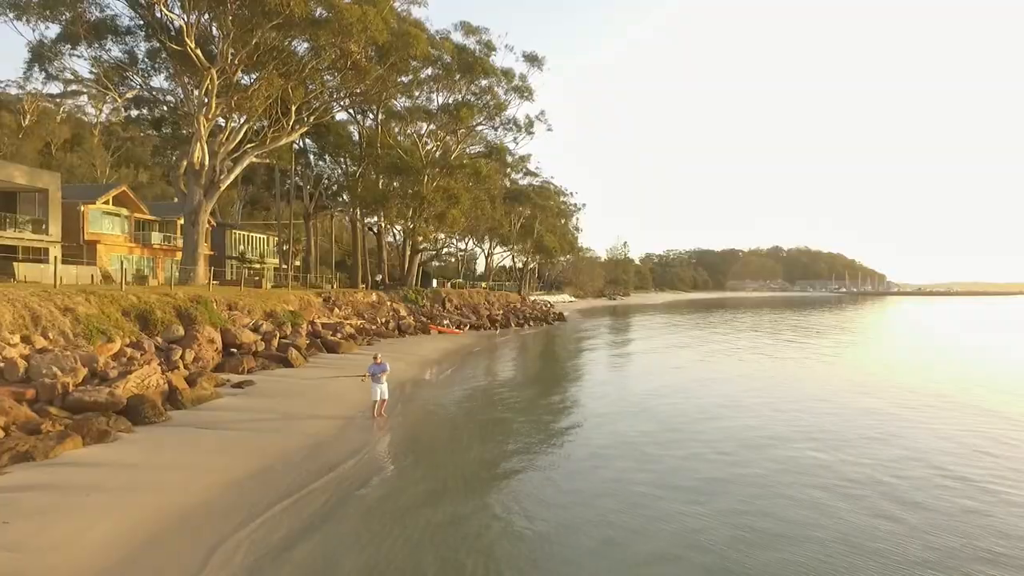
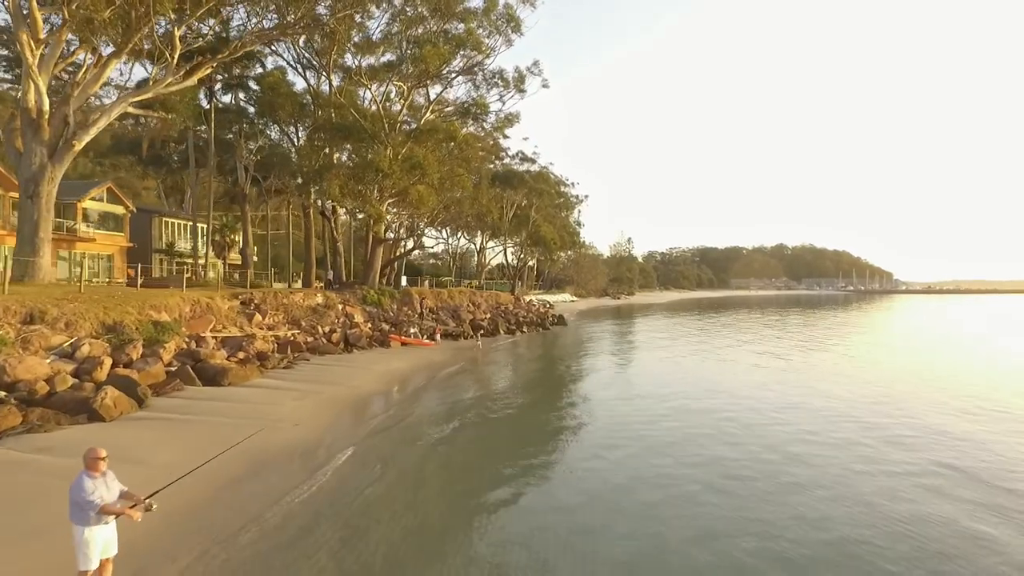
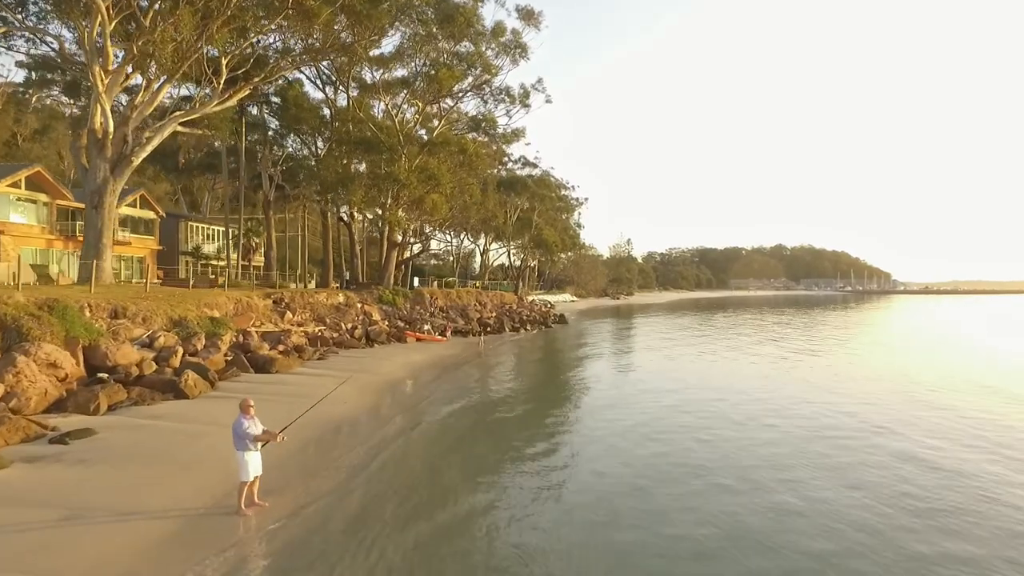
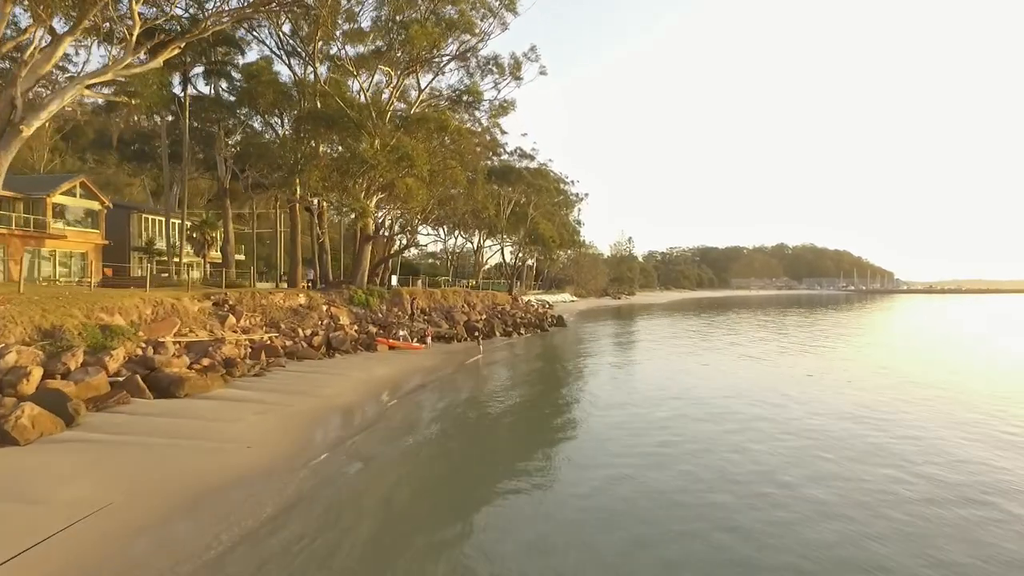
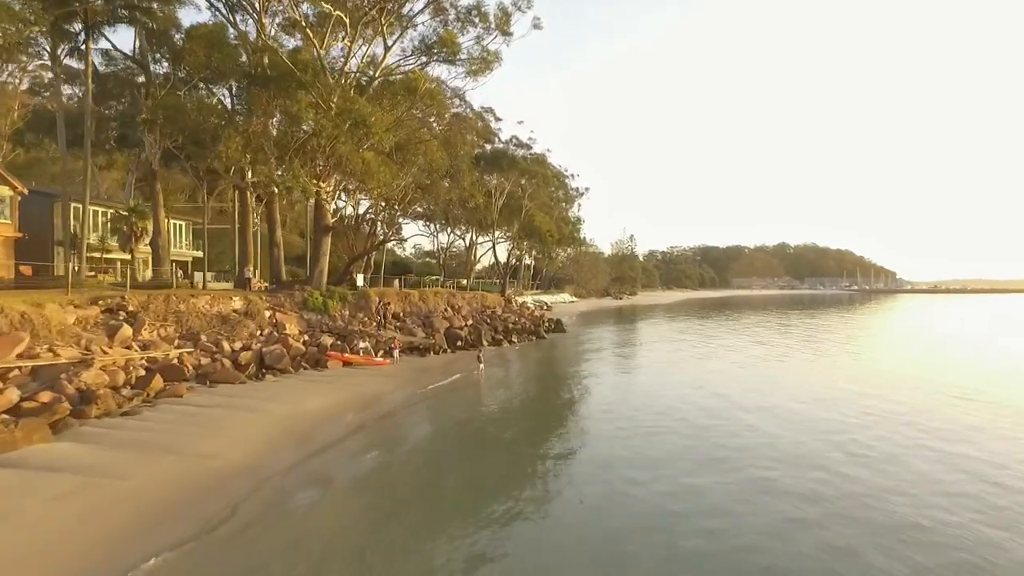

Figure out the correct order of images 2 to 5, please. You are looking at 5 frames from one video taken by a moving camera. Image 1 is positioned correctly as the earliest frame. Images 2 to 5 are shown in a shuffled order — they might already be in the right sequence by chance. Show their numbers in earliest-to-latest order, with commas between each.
3, 2, 4, 5
